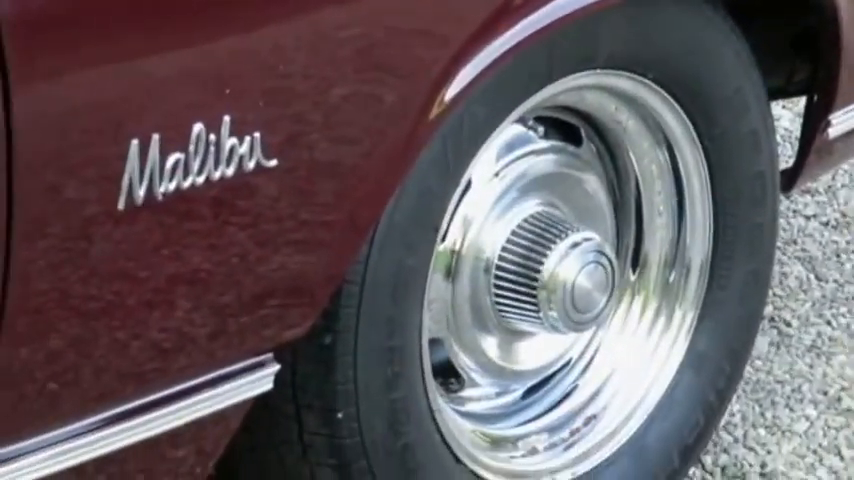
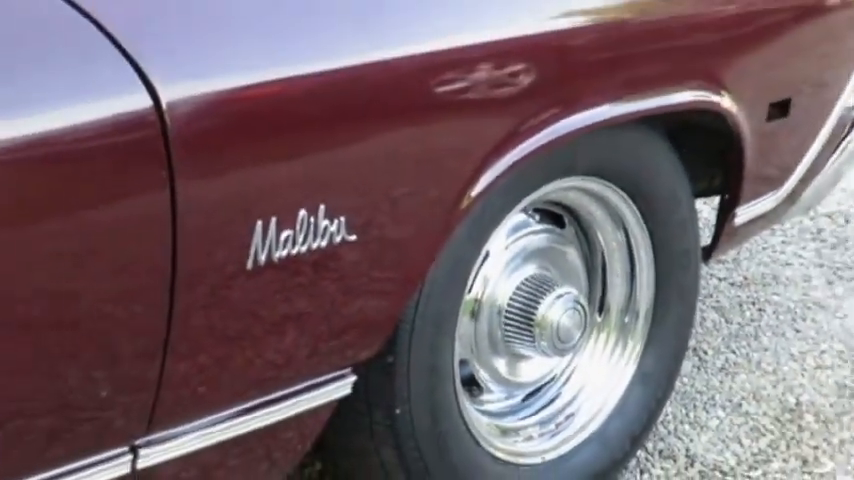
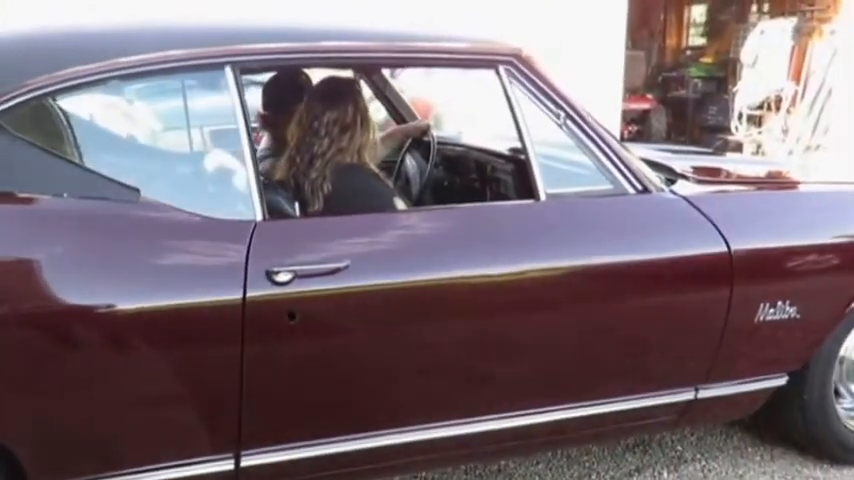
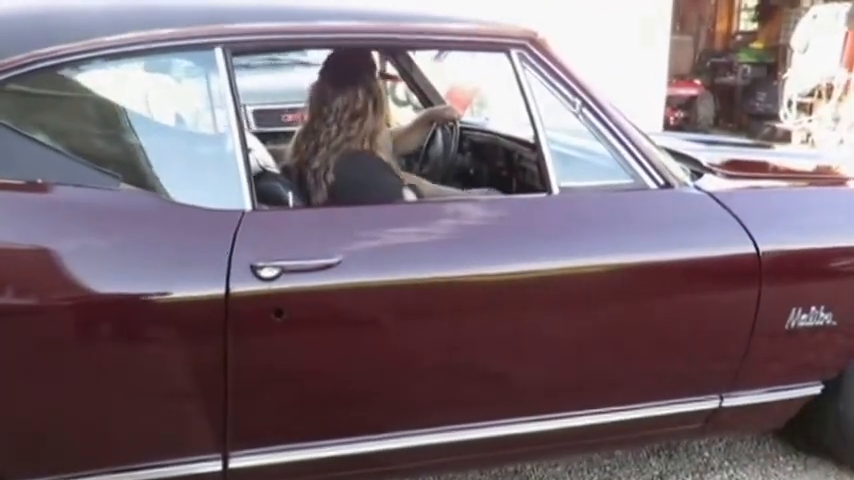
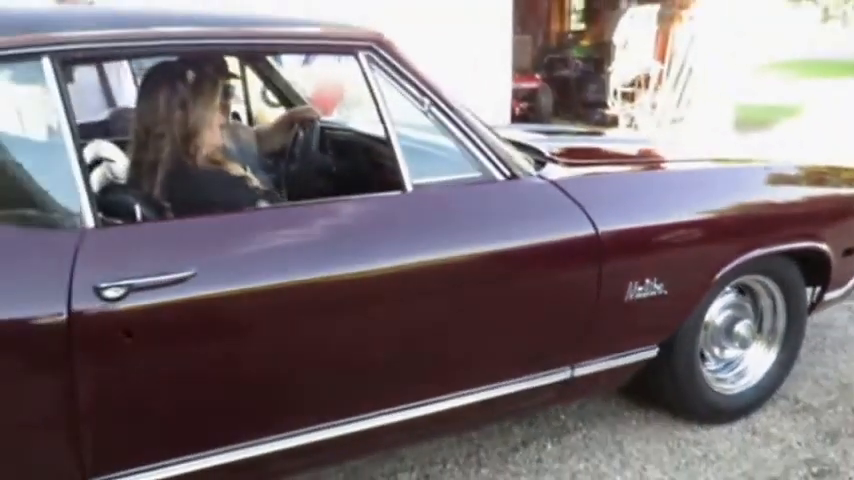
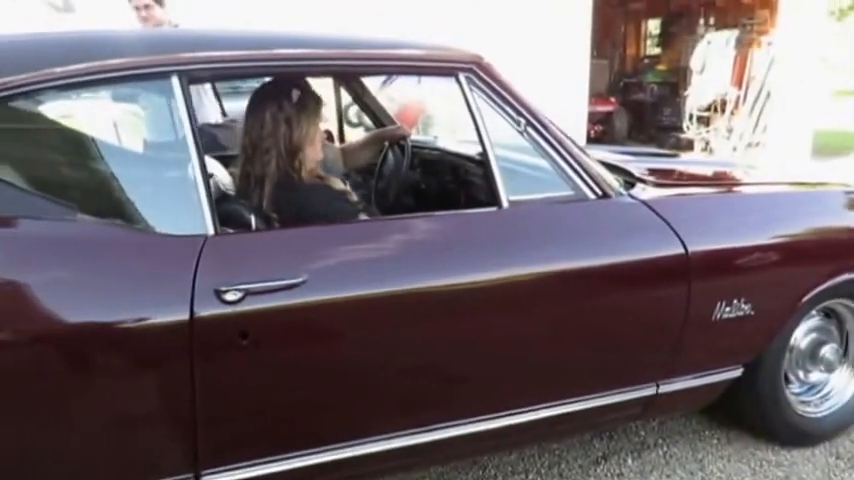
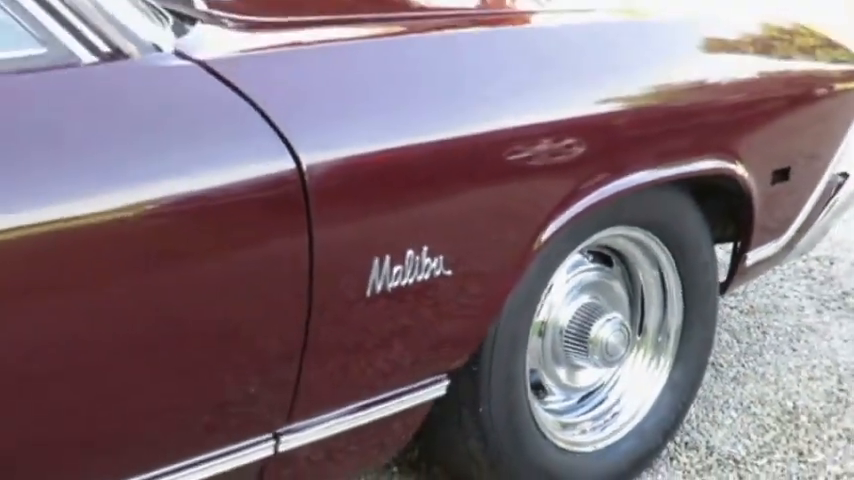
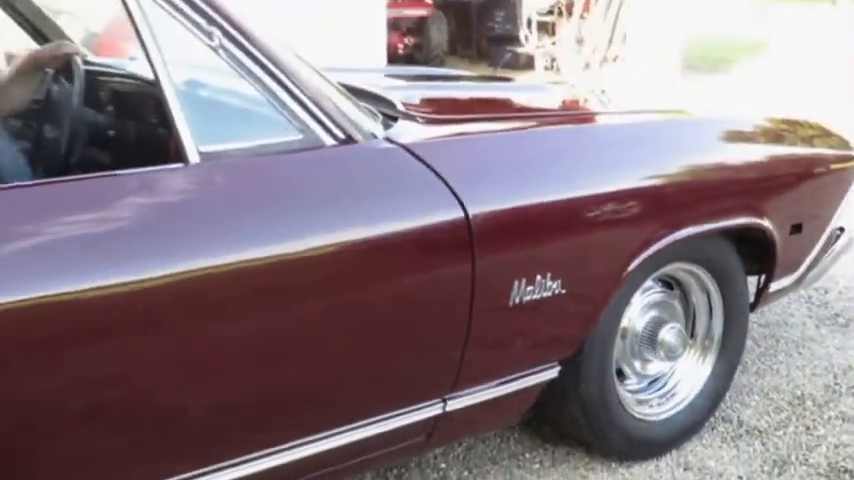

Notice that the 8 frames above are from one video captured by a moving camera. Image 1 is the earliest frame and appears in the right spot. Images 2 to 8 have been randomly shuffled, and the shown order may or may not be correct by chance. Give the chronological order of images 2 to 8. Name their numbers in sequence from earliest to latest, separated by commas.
2, 7, 8, 5, 6, 4, 3
